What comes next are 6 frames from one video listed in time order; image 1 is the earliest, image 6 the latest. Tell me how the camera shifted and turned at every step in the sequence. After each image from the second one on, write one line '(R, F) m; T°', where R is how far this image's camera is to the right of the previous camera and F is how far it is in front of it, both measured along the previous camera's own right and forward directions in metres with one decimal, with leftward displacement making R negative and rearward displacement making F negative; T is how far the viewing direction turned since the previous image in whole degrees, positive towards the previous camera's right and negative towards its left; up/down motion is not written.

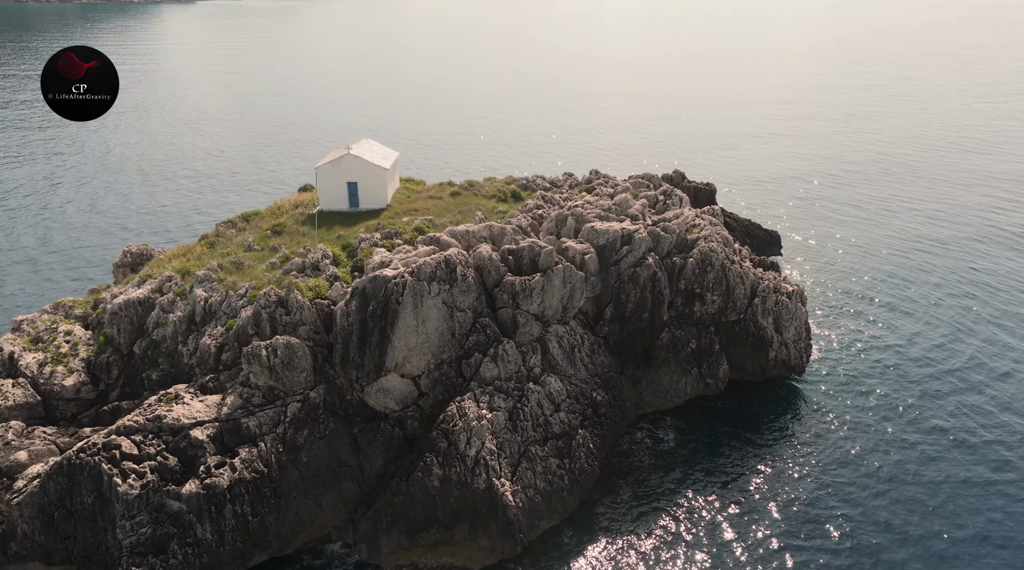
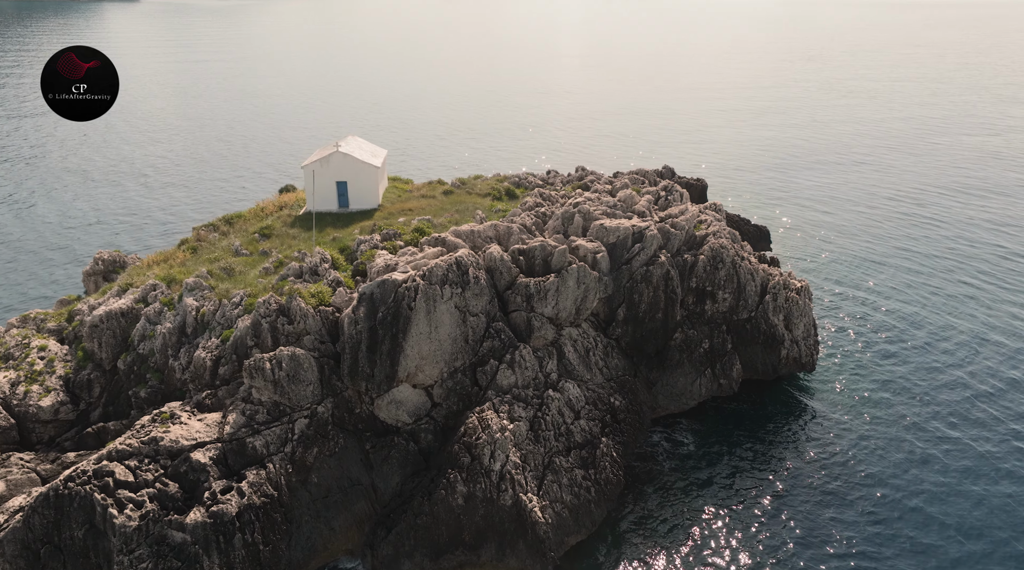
(-3.1, +2.5) m; +3°
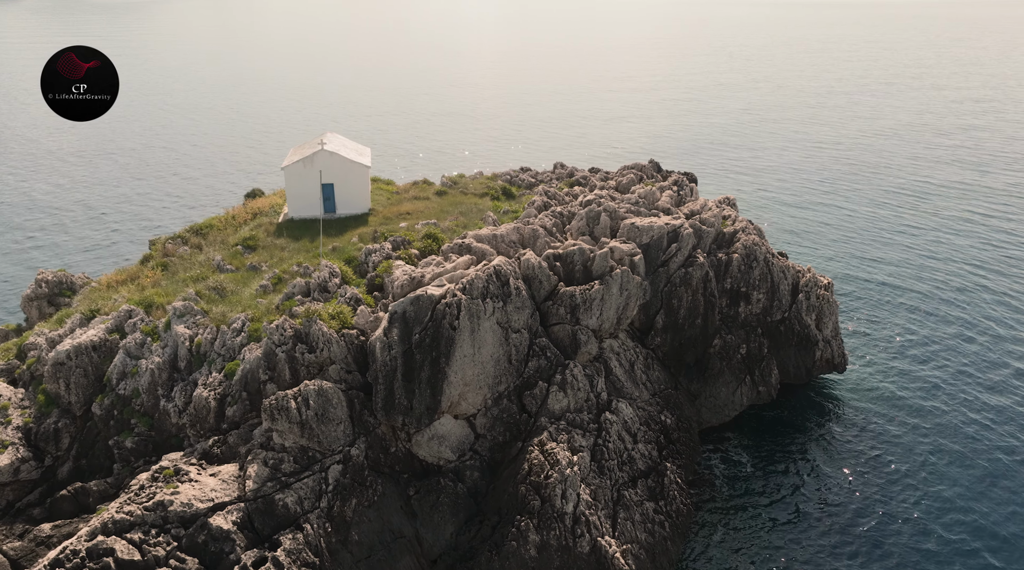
(-5.9, +5.4) m; +6°
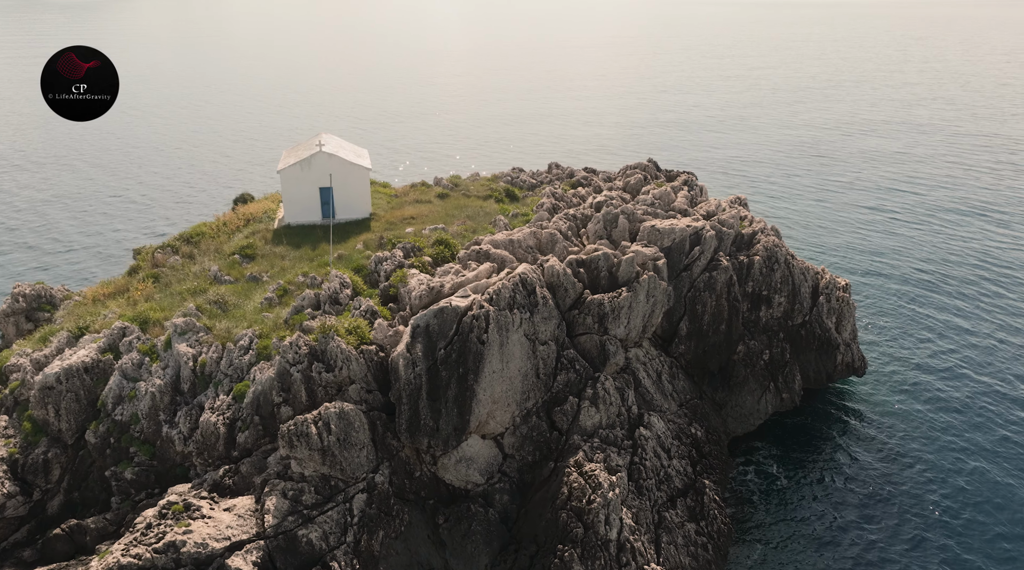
(-2.5, +2.3) m; +2°
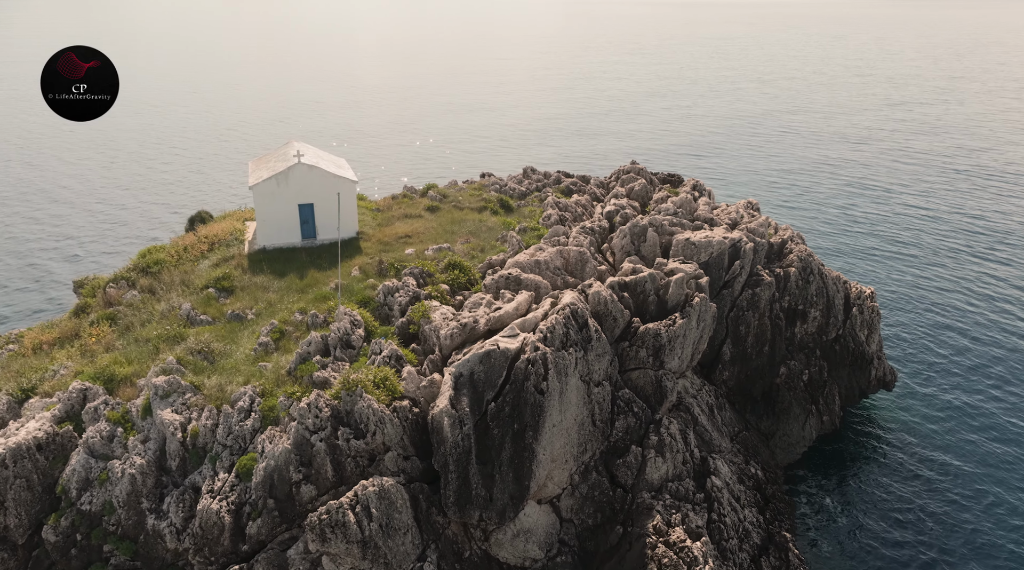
(-4.4, +5.4) m; +5°
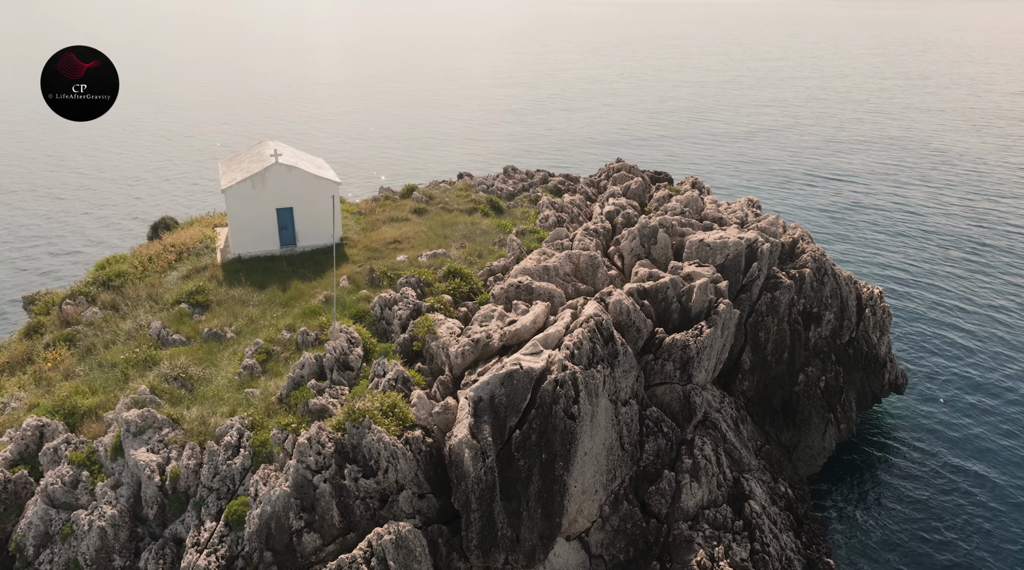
(-1.9, +3.0) m; +3°
